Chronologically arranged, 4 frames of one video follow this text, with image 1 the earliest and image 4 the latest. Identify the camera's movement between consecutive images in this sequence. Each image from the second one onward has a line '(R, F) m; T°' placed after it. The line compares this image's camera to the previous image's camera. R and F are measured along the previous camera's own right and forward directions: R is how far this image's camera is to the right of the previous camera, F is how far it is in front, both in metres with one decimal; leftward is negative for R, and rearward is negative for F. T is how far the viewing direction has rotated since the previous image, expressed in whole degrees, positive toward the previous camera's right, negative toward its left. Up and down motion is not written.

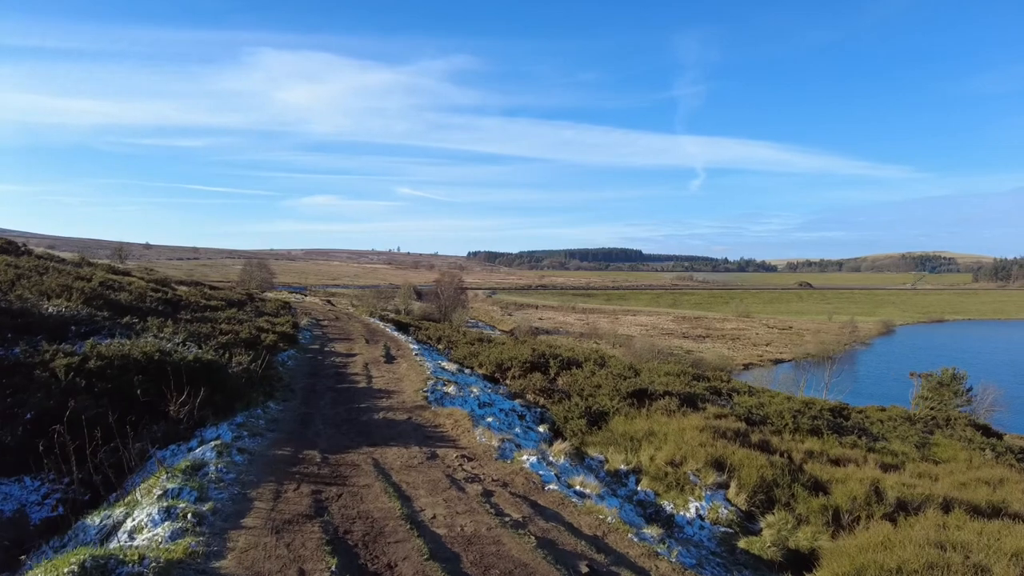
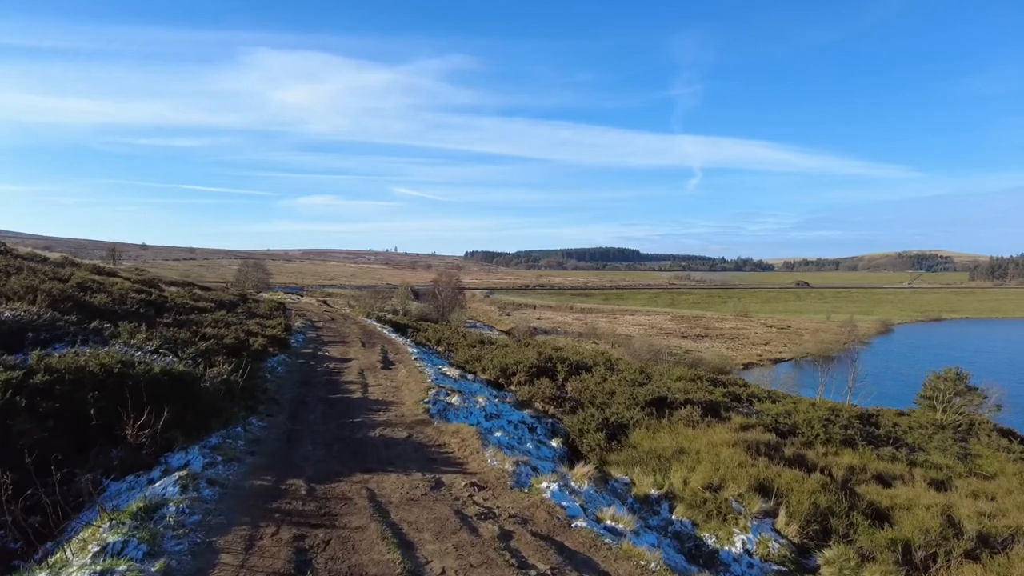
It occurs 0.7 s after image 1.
(-0.4, +1.5) m; 0°
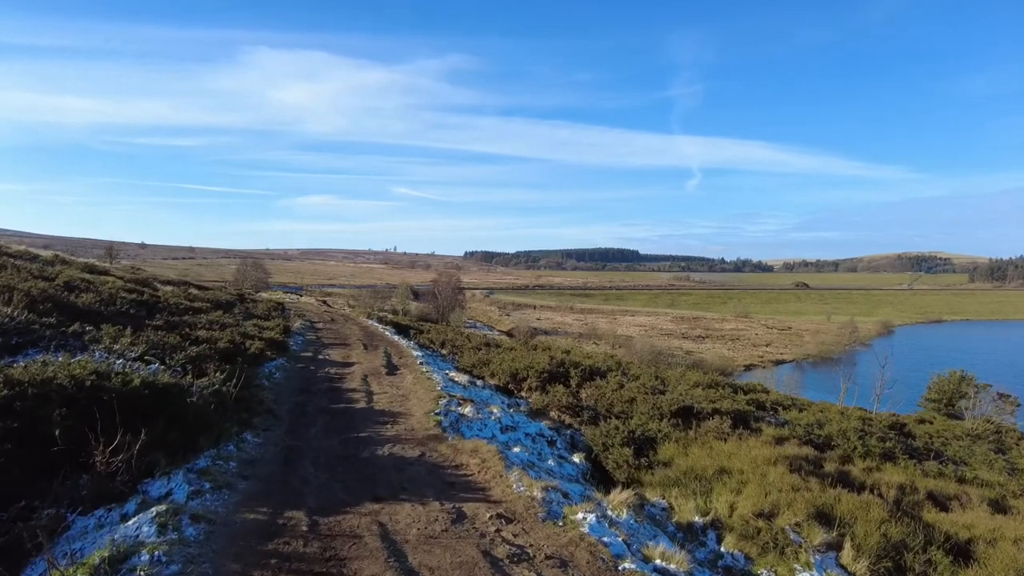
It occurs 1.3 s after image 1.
(-0.5, +1.2) m; 0°
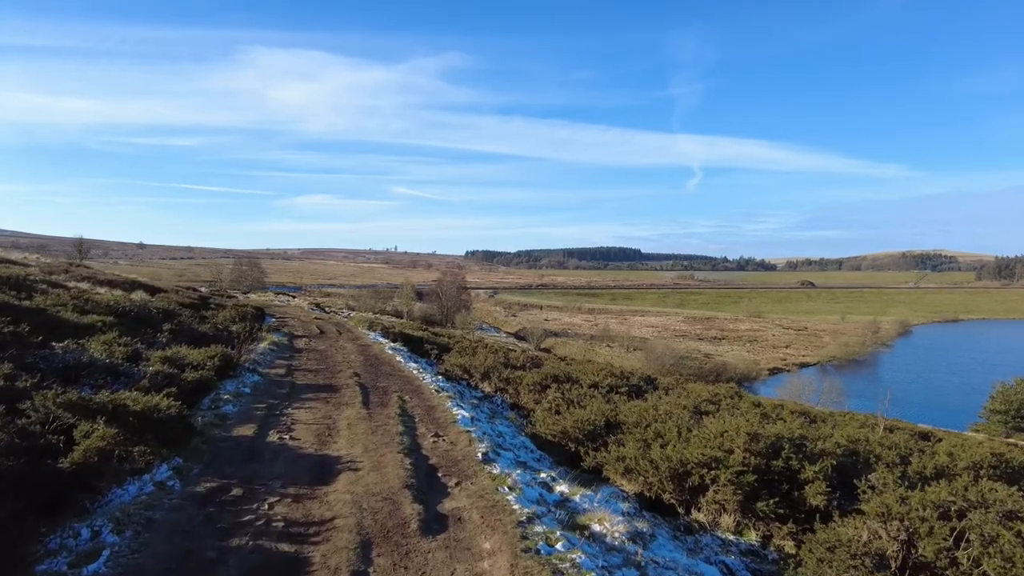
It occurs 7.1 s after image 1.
(-3.4, +12.3) m; 0°
